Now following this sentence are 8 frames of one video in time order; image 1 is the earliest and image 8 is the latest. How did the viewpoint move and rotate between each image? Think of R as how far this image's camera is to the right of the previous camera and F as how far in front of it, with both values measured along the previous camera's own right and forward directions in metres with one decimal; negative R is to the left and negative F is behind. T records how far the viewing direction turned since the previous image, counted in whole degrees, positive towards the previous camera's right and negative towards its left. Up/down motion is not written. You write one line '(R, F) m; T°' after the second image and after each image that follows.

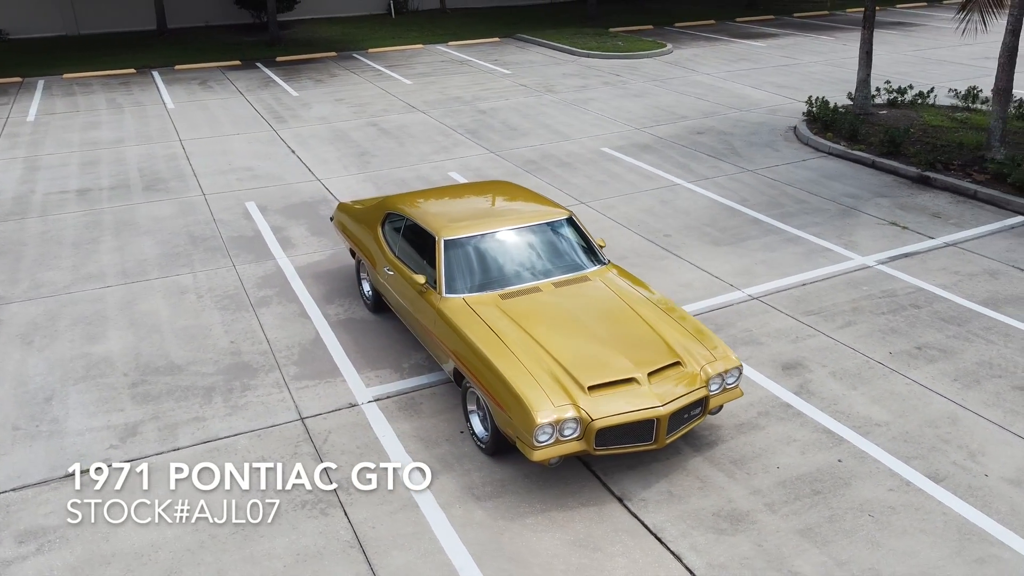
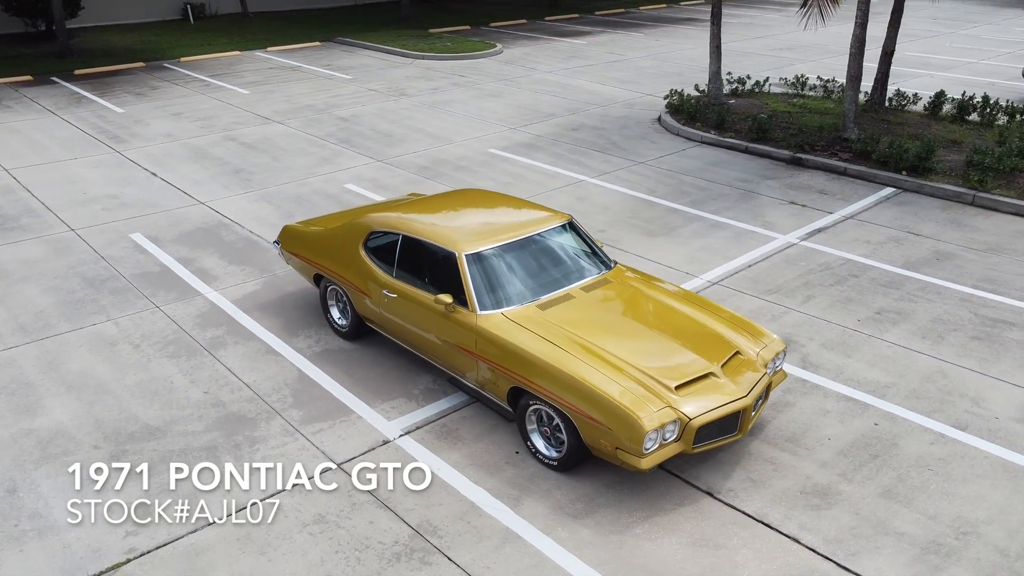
(-1.8, +0.4) m; +15°
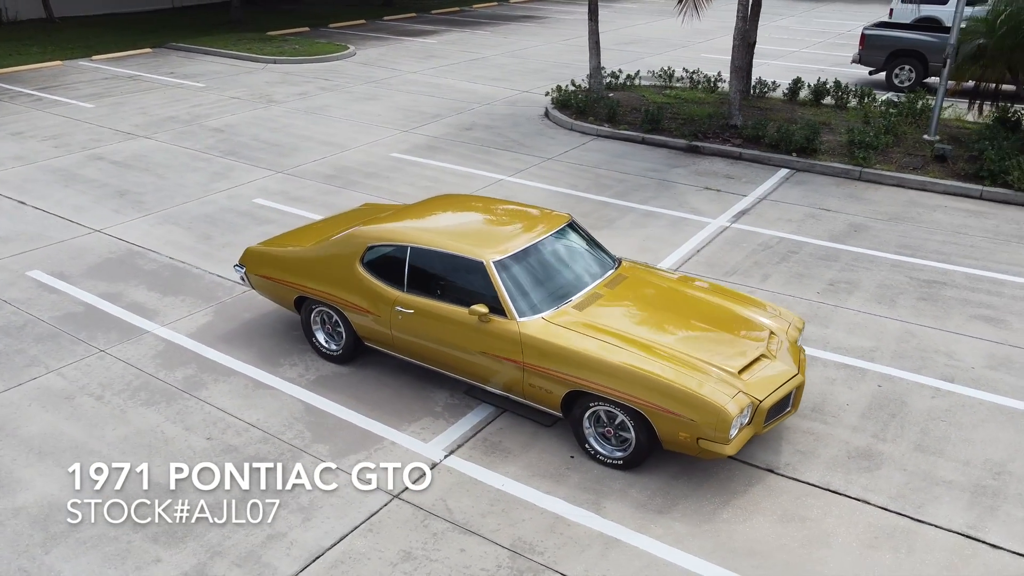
(-1.6, +0.3) m; +13°
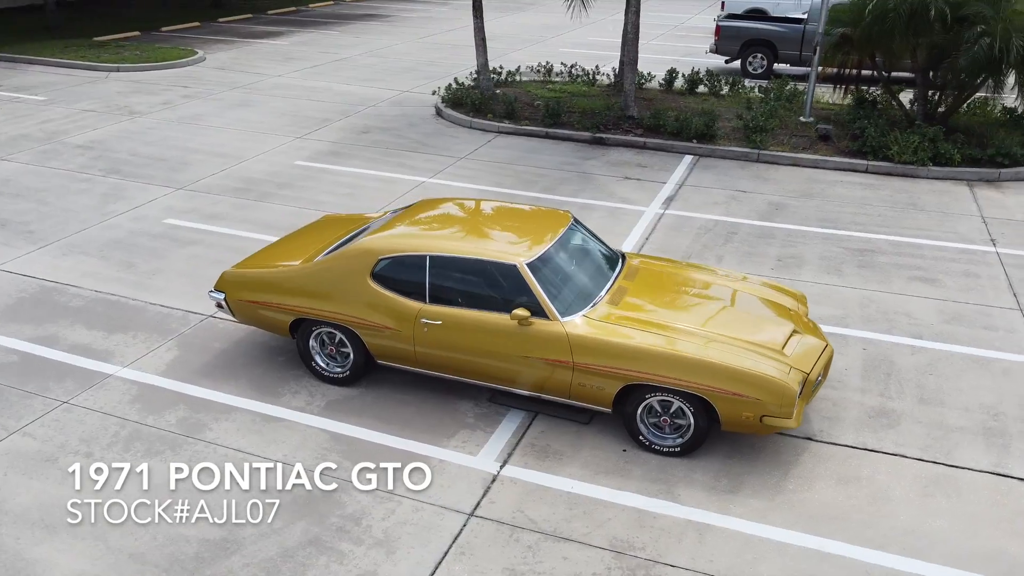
(-1.5, +0.3) m; +12°
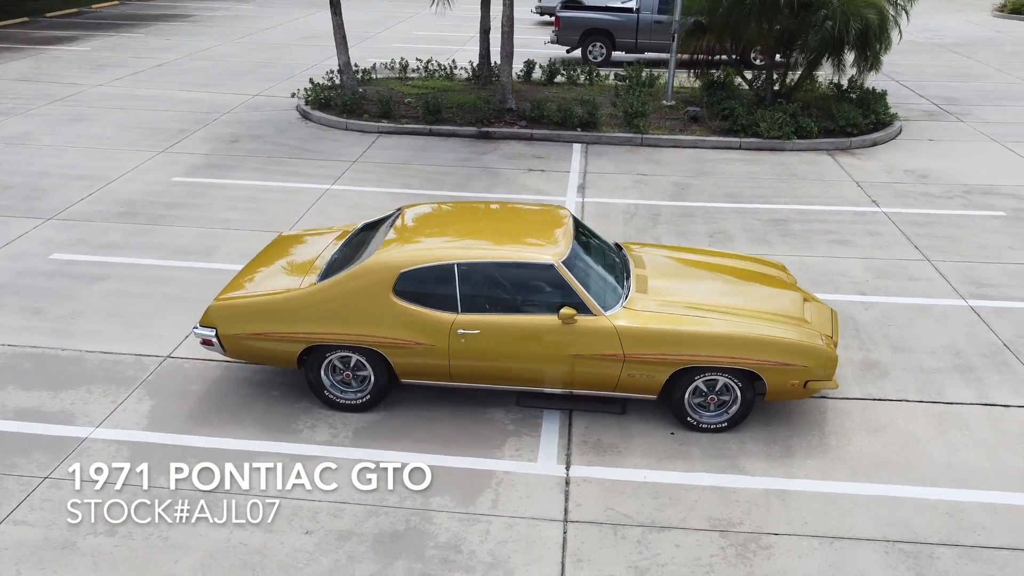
(-1.7, +0.3) m; +14°
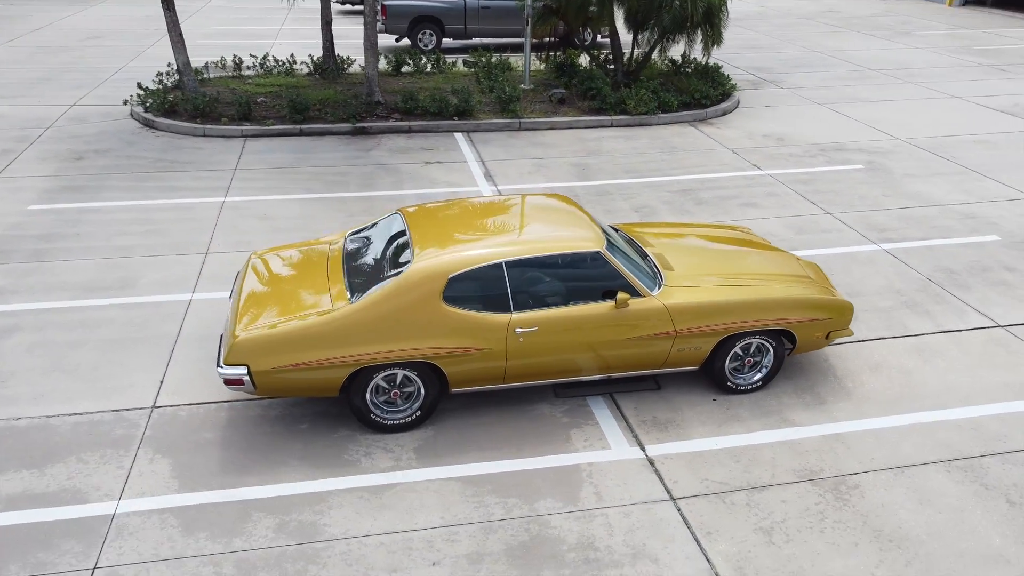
(-1.9, +0.4) m; +15°
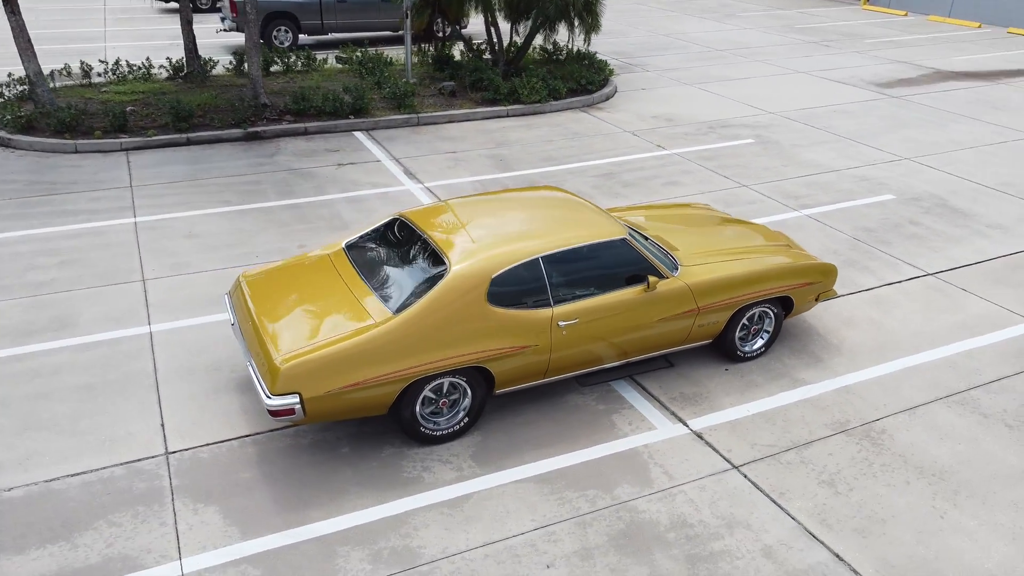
(-1.5, +0.2) m; +12°
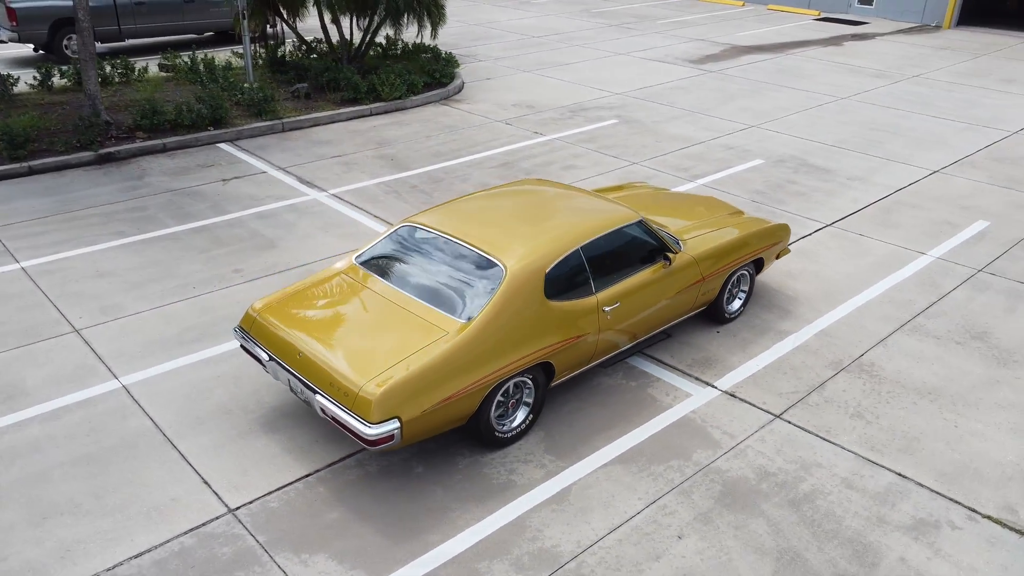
(-1.9, +0.2) m; +16°
